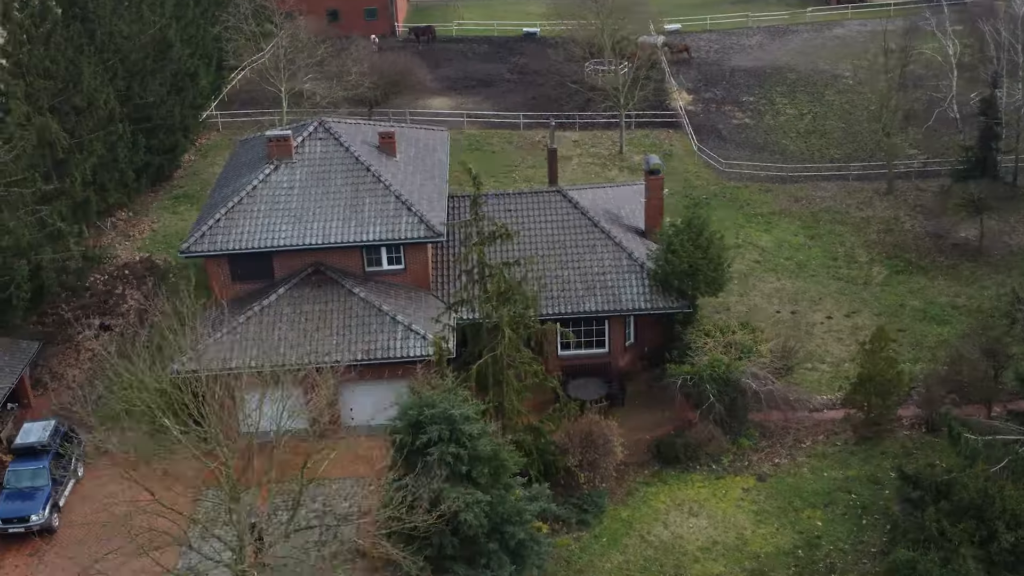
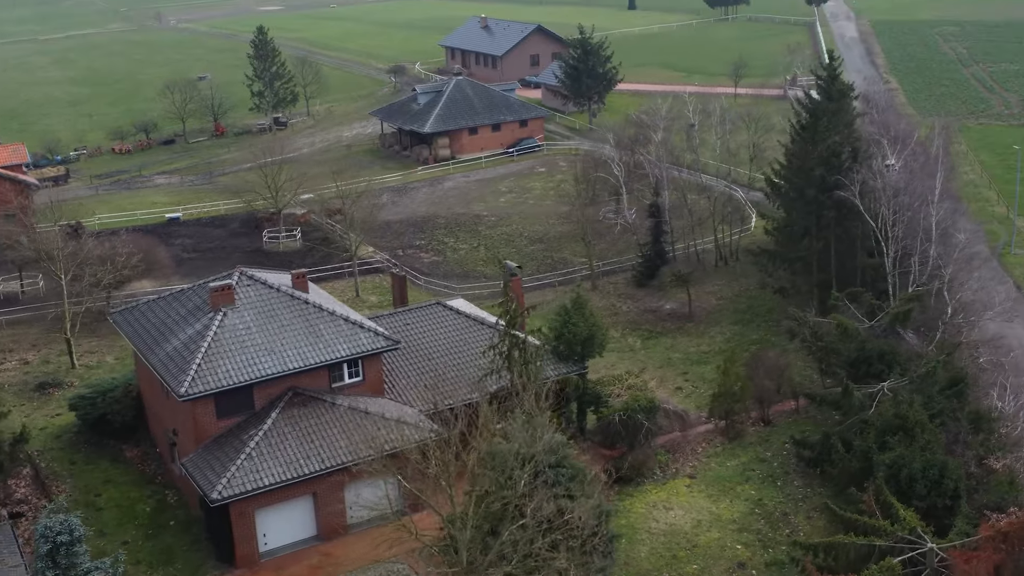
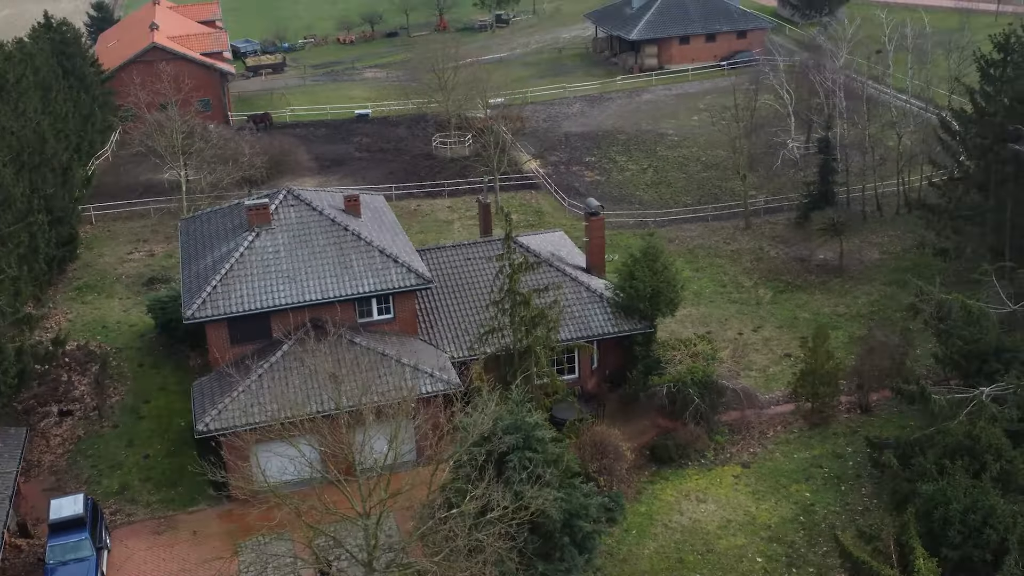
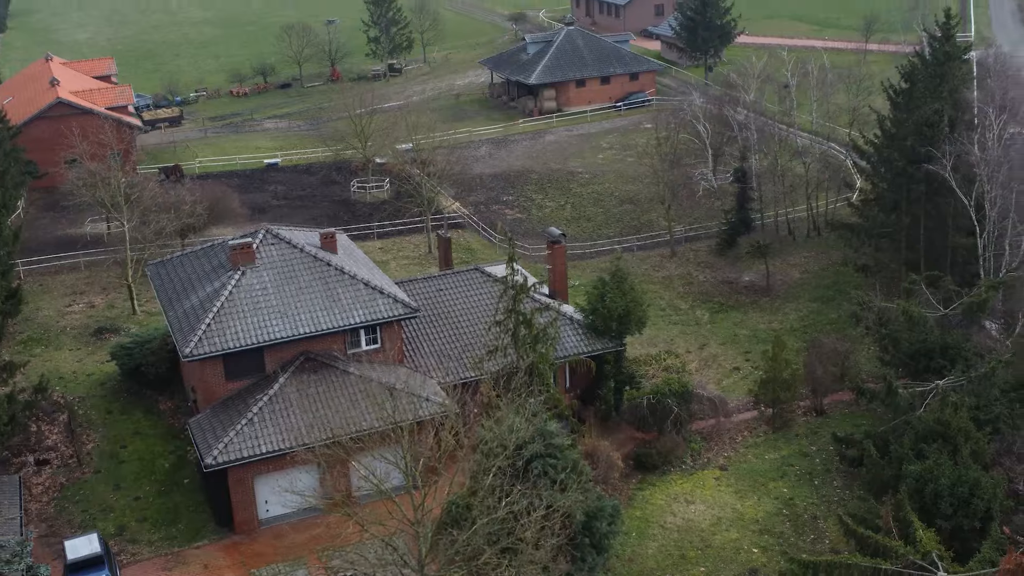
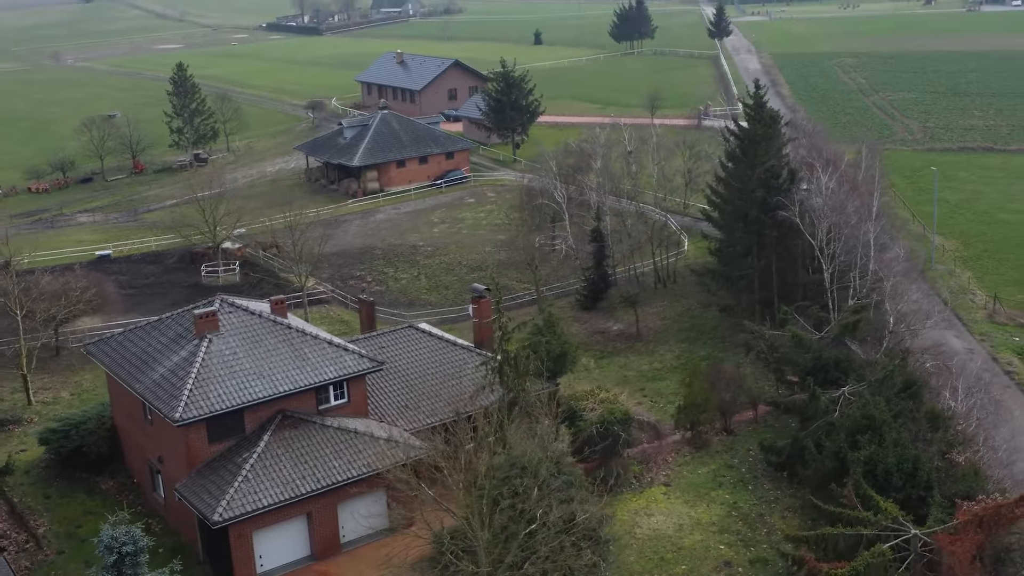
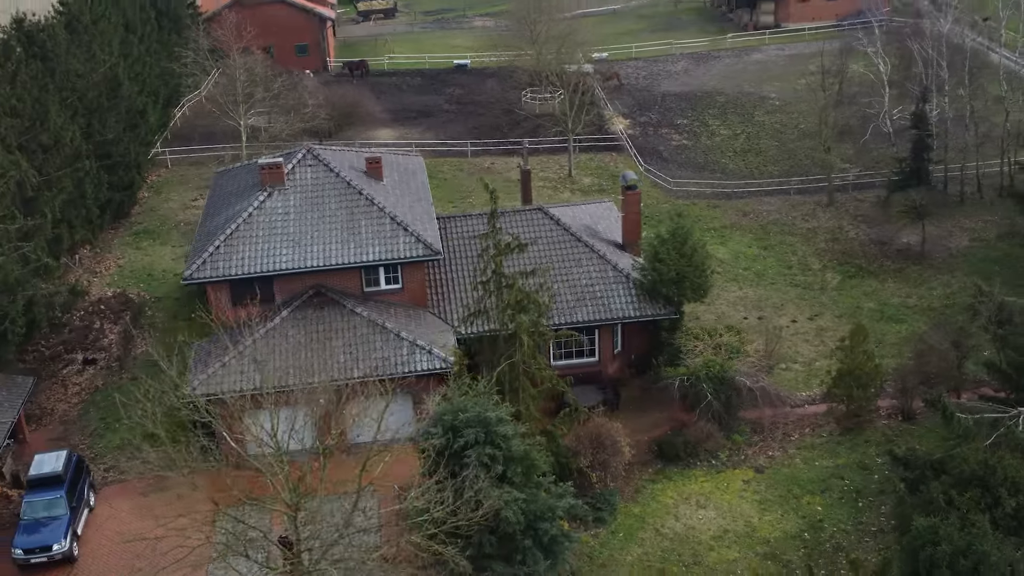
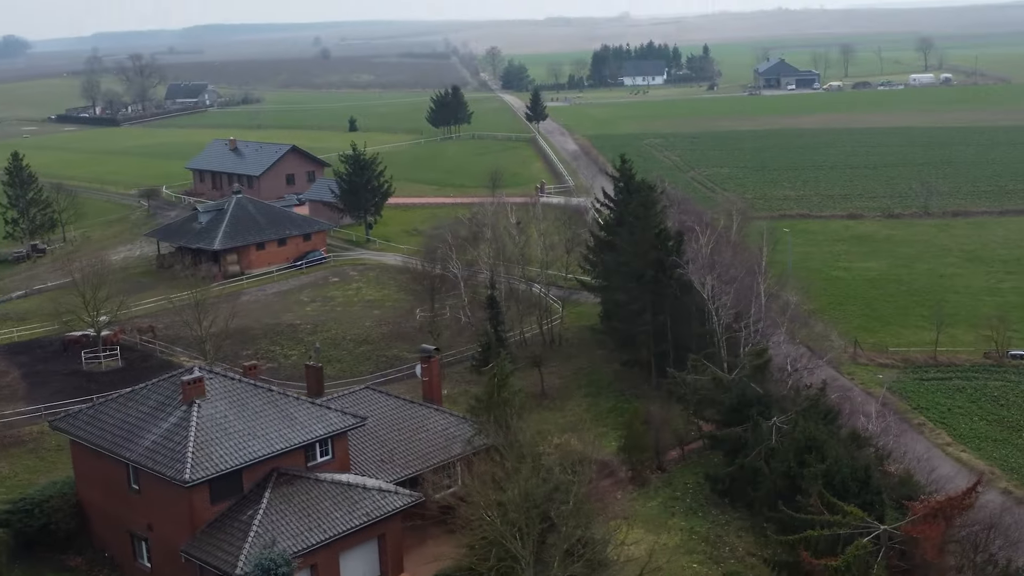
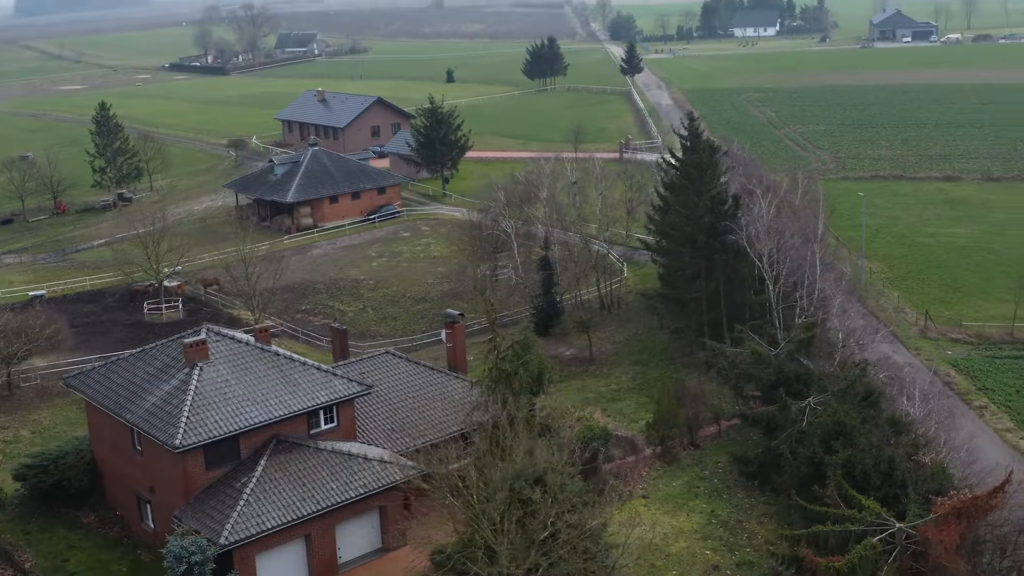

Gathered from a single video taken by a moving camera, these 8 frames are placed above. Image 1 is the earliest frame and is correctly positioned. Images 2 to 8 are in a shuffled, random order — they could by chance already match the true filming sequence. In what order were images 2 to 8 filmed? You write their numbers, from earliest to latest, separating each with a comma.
6, 3, 4, 2, 5, 8, 7
